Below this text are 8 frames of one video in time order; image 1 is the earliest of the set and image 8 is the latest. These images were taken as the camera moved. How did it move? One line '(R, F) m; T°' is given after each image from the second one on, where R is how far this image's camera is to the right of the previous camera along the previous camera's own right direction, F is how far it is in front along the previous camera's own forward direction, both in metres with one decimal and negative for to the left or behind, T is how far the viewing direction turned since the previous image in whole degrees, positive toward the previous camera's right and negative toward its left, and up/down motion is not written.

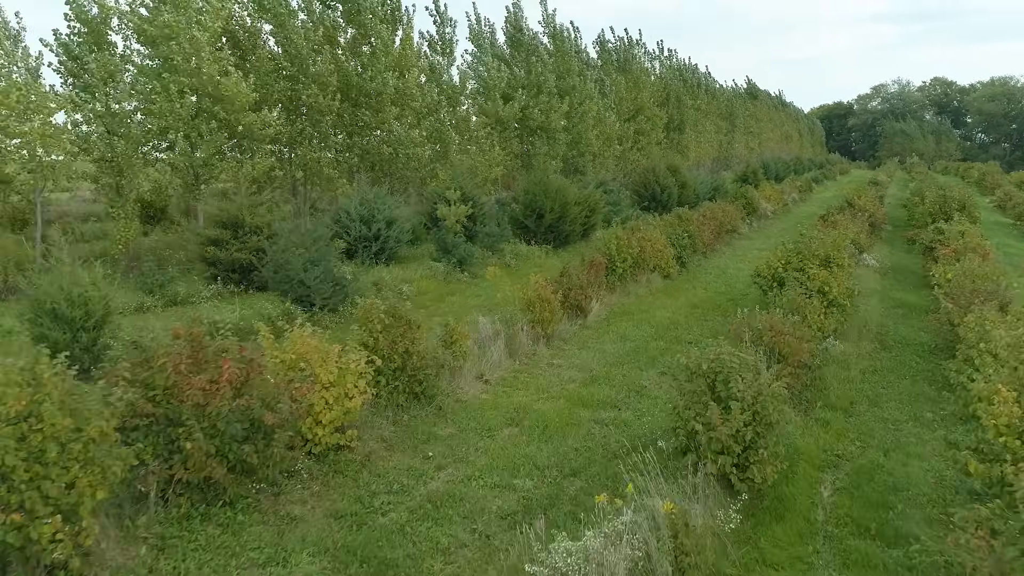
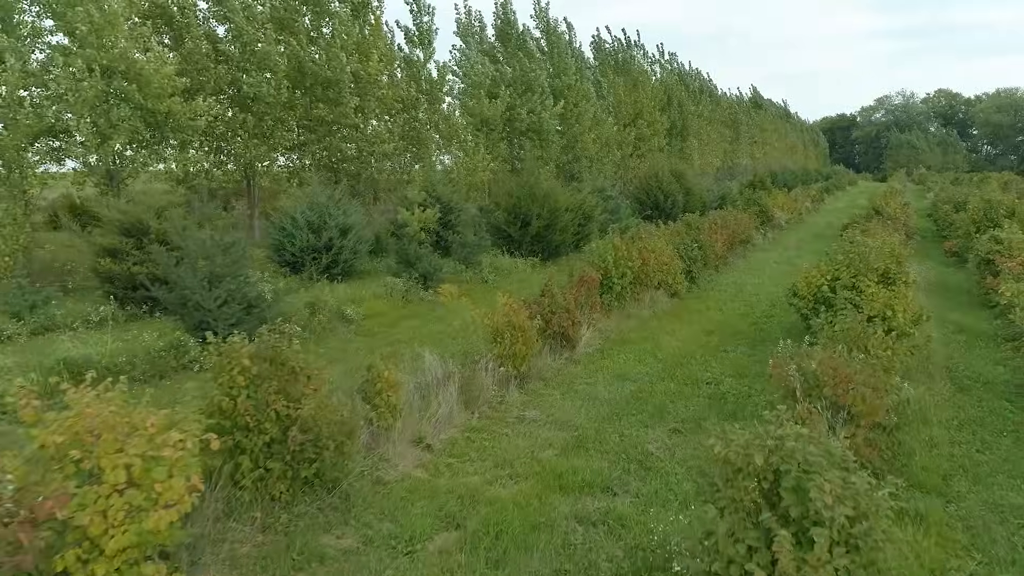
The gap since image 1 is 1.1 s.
(+0.3, +2.2) m; 0°
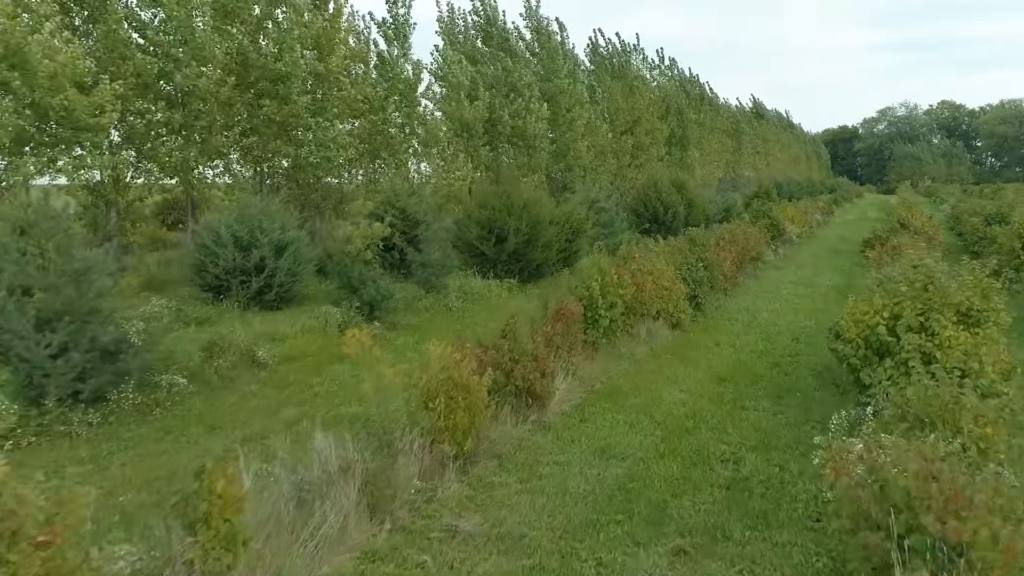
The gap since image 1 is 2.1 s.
(+0.4, +1.9) m; 0°
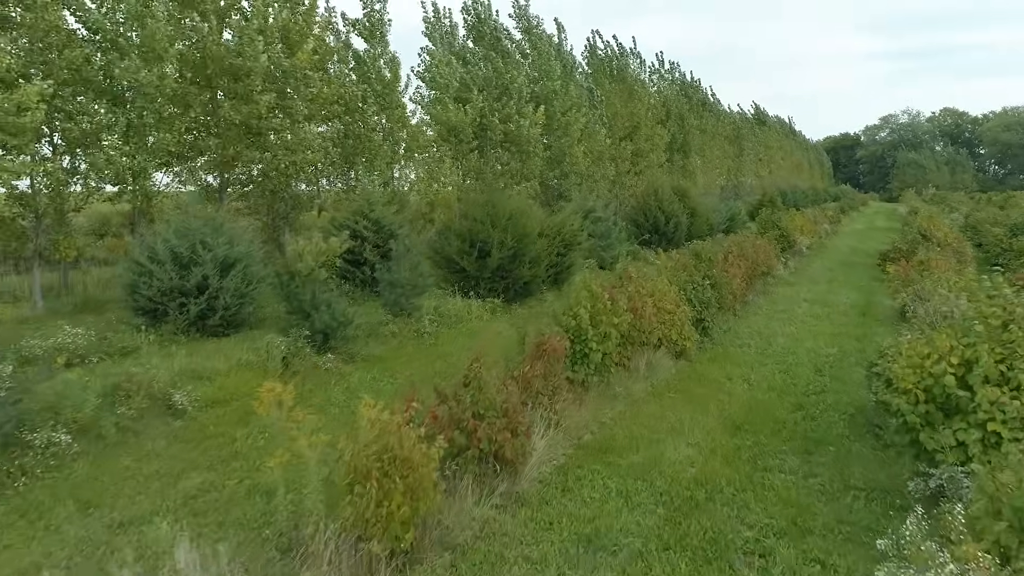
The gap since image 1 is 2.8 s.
(+0.2, +1.2) m; 0°
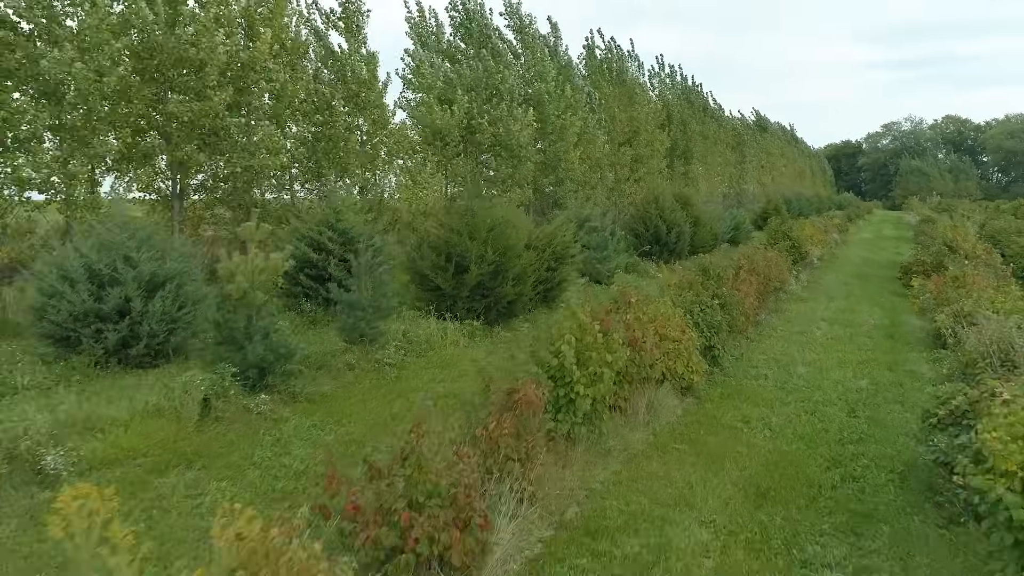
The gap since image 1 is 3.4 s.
(+0.2, +1.3) m; 0°
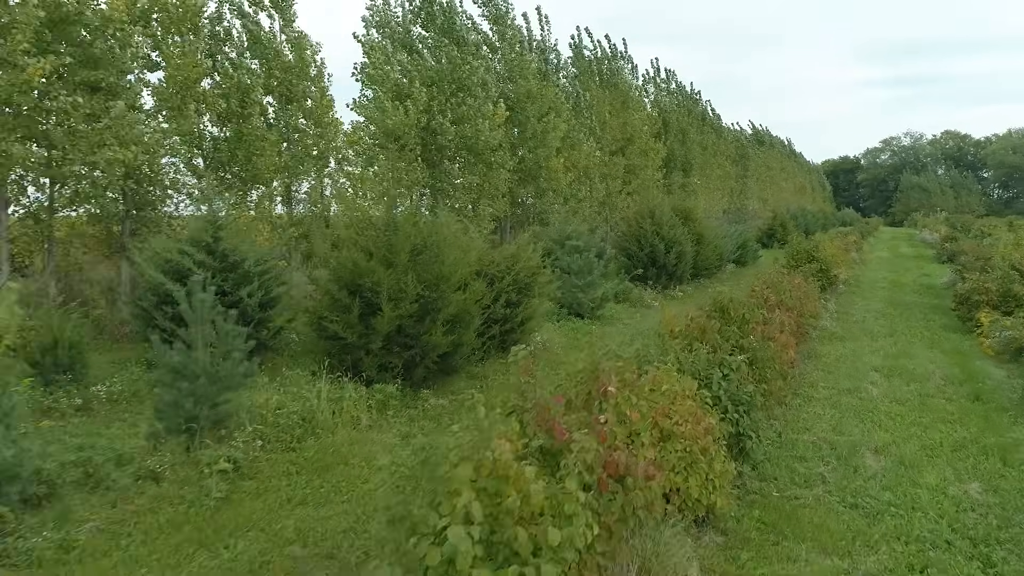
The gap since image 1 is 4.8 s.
(+0.5, +2.8) m; 0°
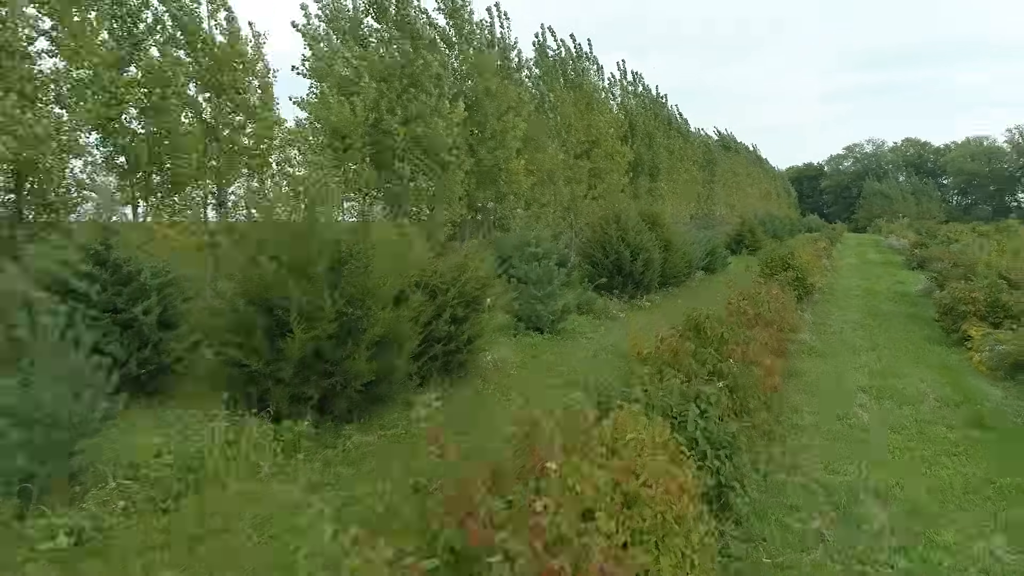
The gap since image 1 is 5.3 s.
(+0.2, +1.0) m; +2°
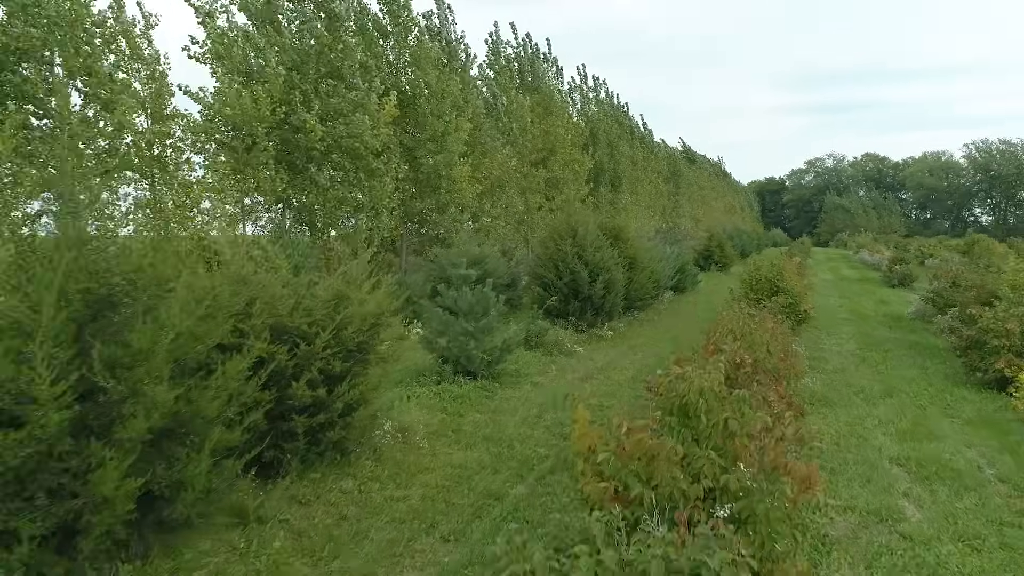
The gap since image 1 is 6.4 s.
(+0.4, +2.1) m; +3°
